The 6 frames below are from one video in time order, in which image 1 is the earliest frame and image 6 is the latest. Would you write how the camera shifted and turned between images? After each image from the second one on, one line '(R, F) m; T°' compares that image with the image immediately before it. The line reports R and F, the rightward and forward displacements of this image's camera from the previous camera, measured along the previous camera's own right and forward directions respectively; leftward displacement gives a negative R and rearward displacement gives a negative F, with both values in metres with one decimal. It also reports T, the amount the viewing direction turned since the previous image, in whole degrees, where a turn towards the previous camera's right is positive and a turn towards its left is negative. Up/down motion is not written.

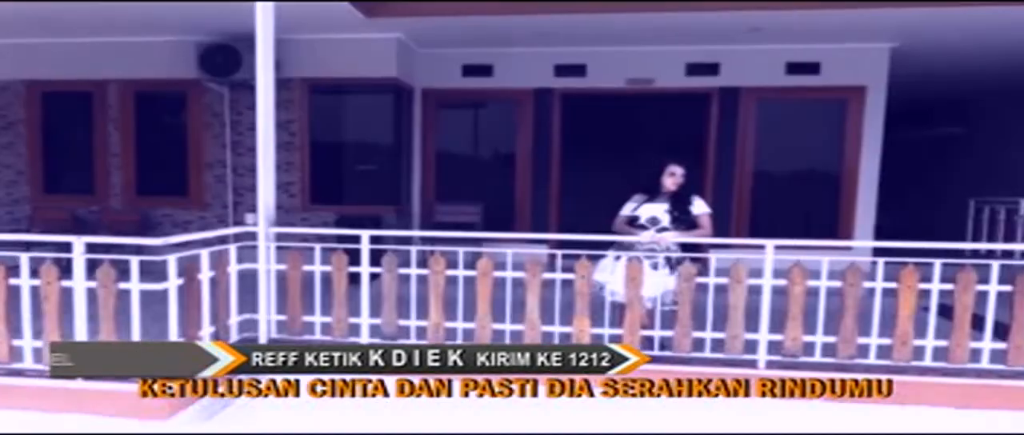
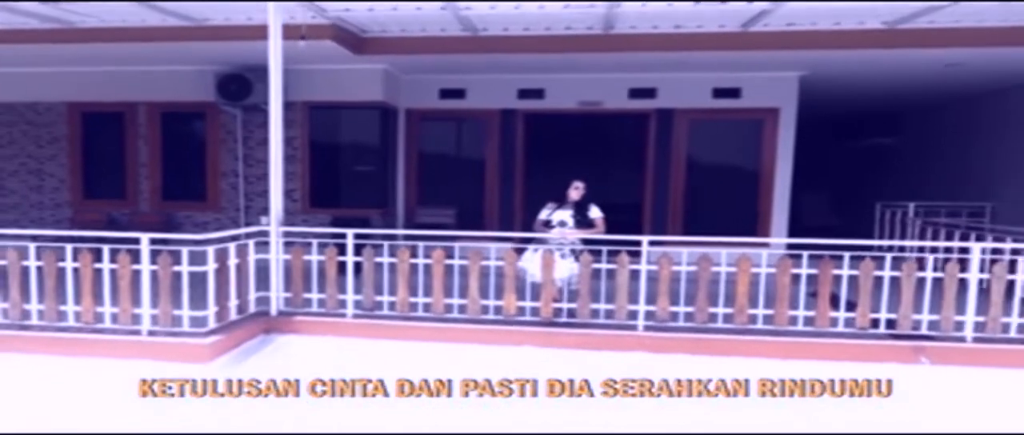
(+0.4, -1.2) m; 0°
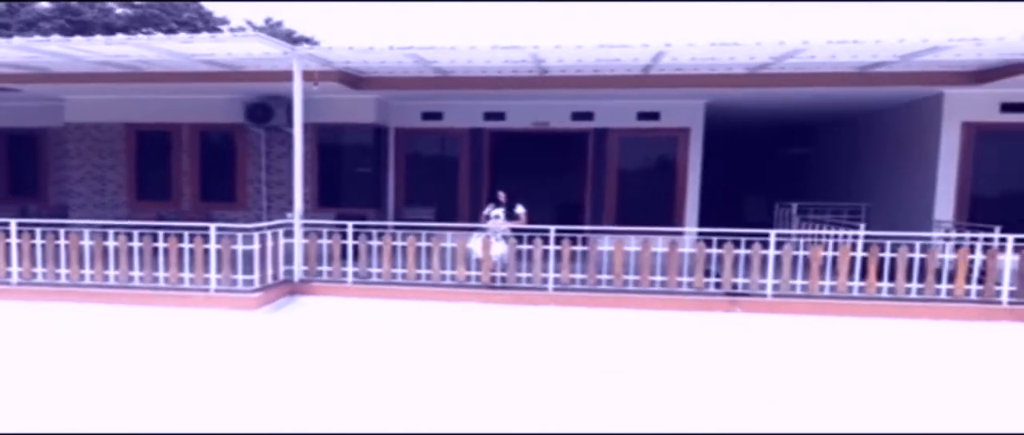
(+0.5, -2.1) m; 0°
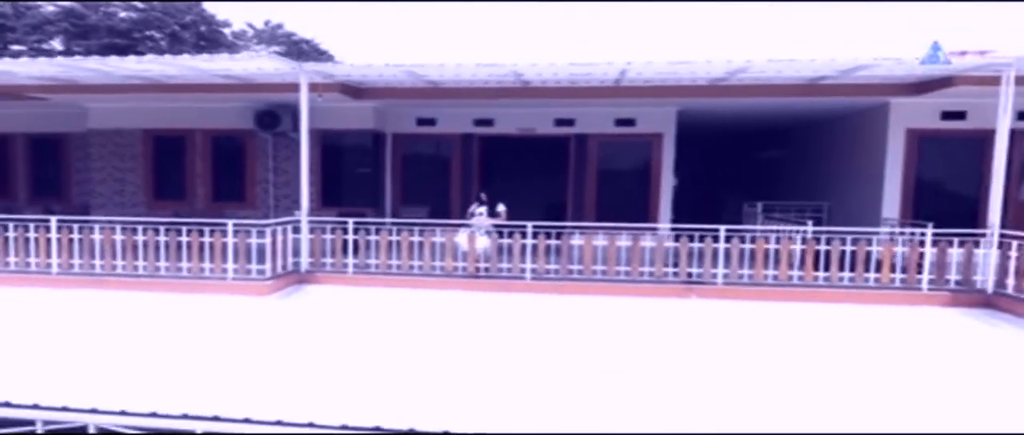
(+0.2, -0.9) m; 0°
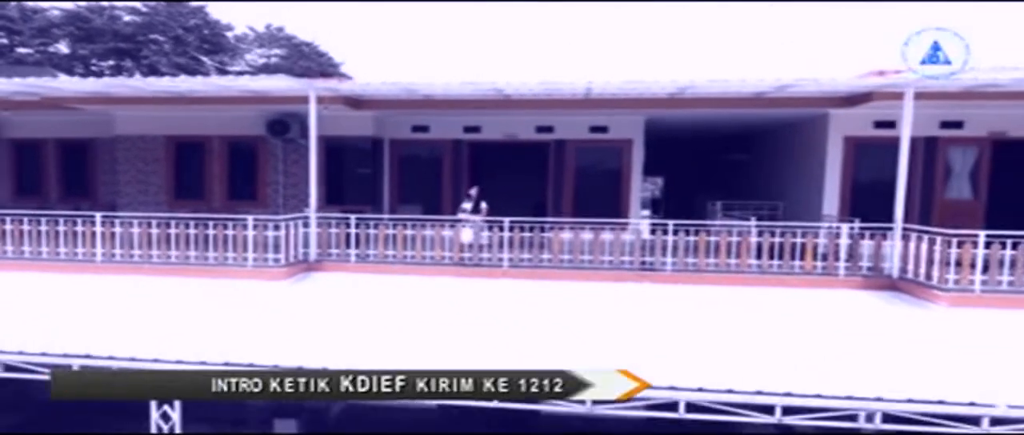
(+0.3, -1.2) m; 0°
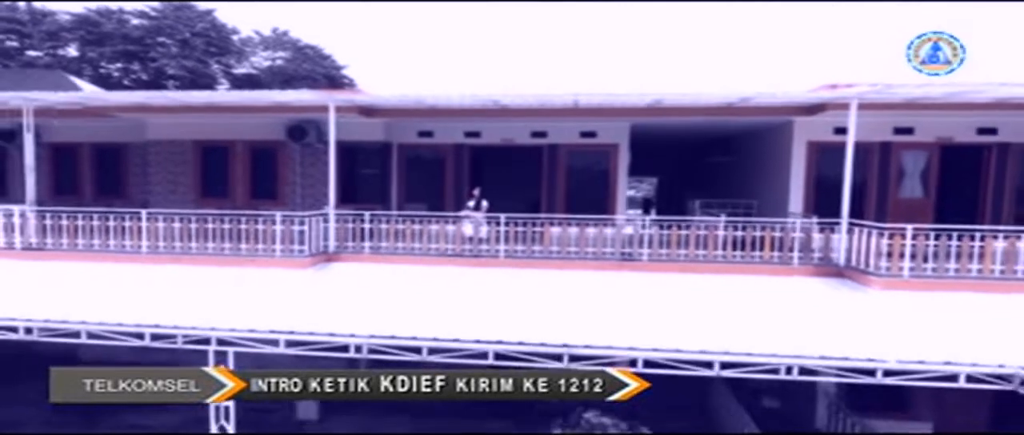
(+0.1, -1.2) m; 0°
